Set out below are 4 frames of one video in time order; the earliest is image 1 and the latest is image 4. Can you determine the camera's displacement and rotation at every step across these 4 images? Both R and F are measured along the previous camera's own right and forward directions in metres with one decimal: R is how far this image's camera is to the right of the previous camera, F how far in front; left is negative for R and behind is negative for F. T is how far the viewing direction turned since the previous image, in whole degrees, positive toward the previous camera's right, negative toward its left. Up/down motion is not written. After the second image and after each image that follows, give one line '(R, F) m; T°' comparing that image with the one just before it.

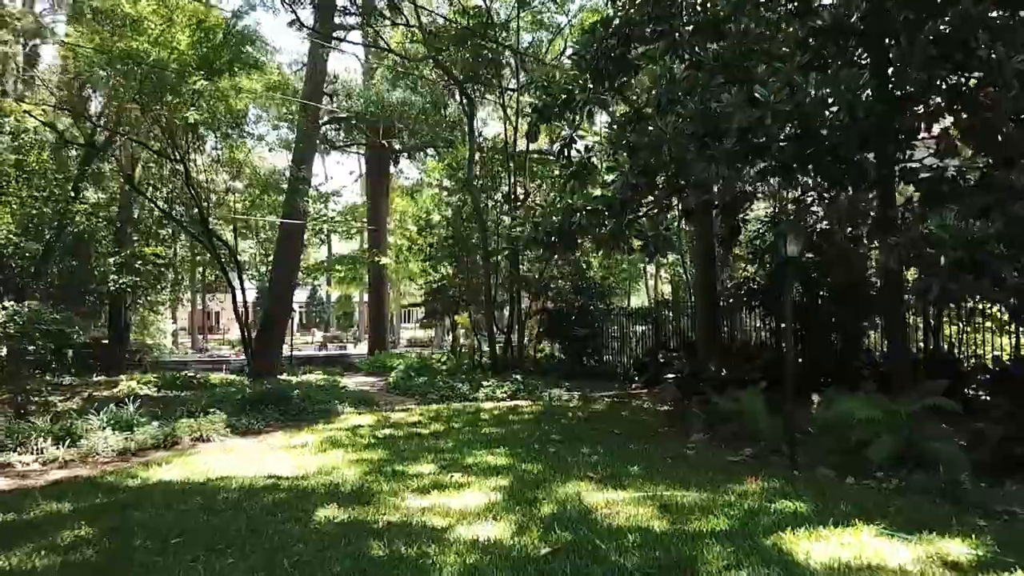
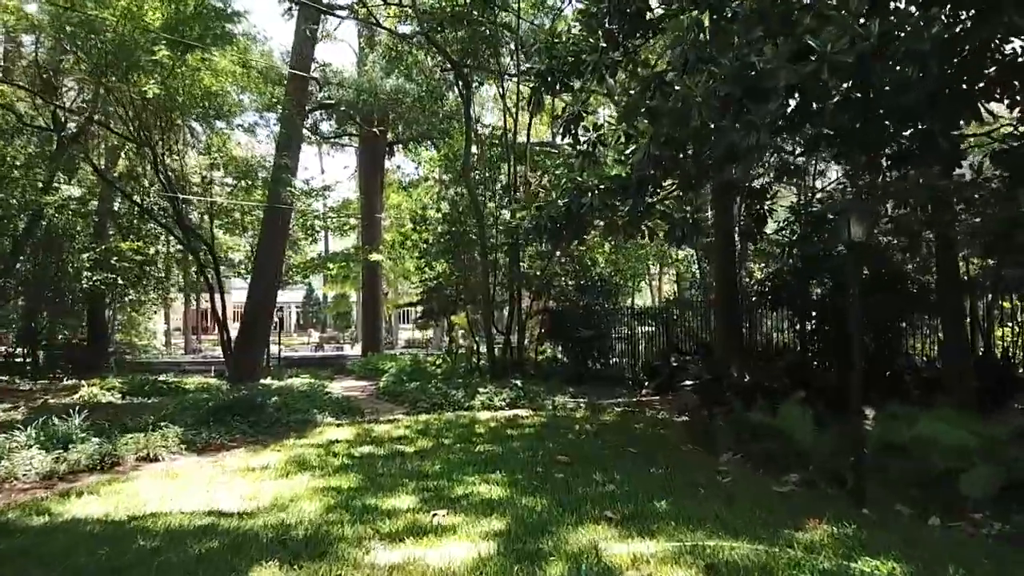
(0.0, +1.2) m; 0°
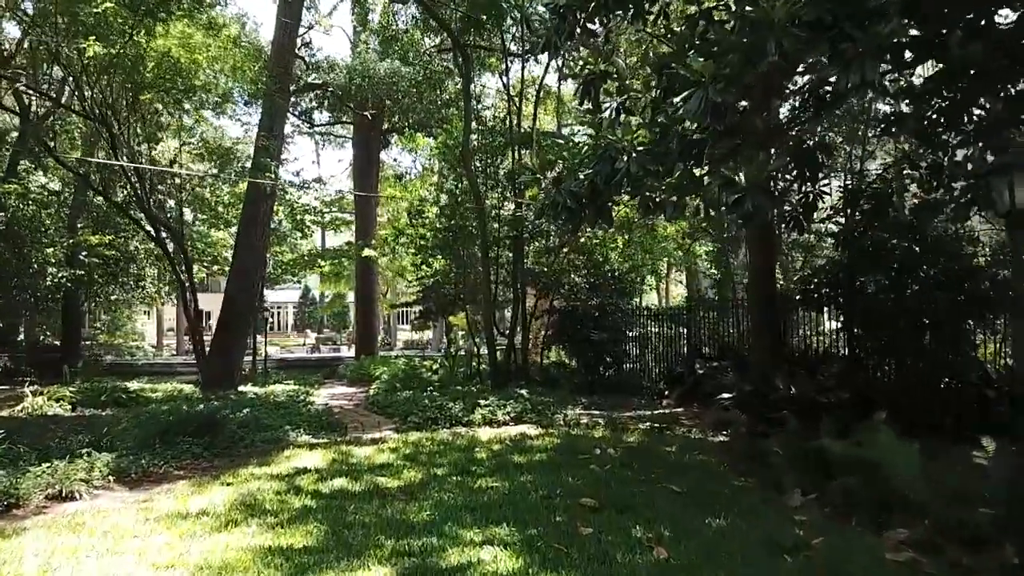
(-0.1, +1.5) m; 0°
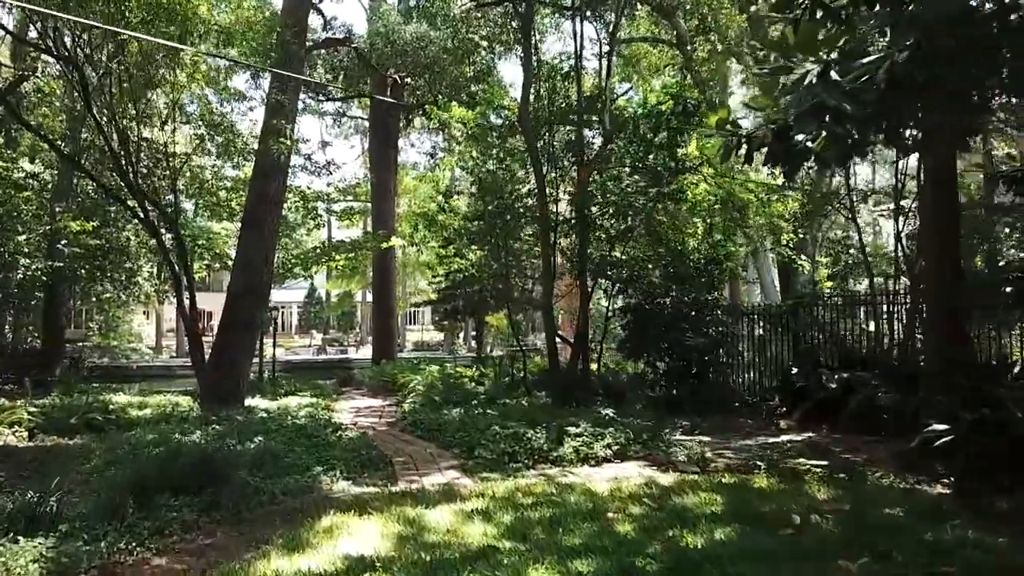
(-1.2, +2.5) m; 0°
